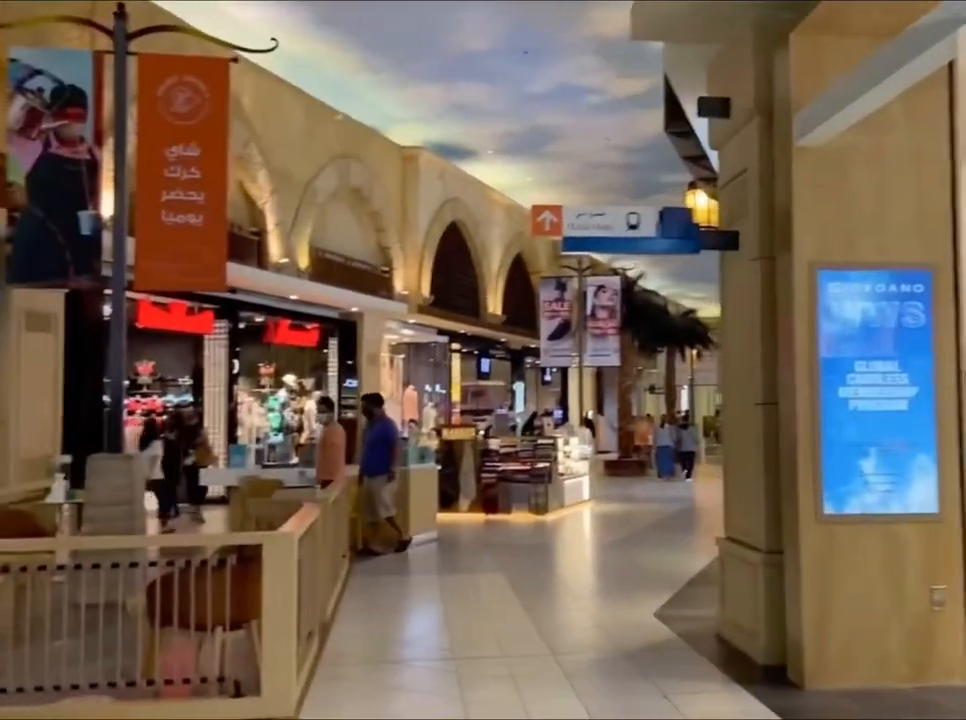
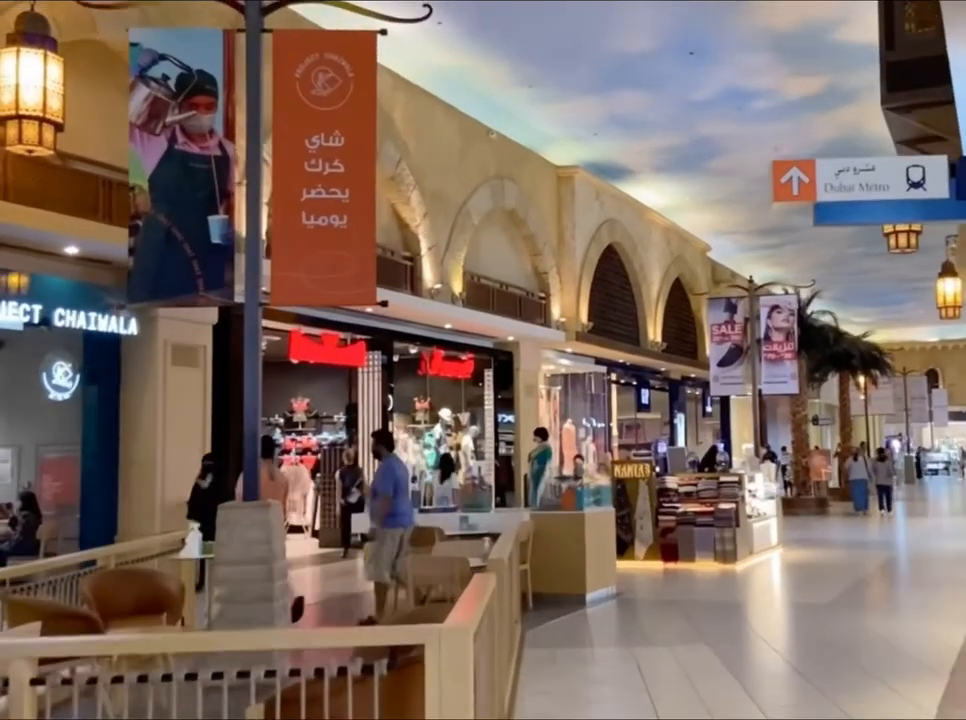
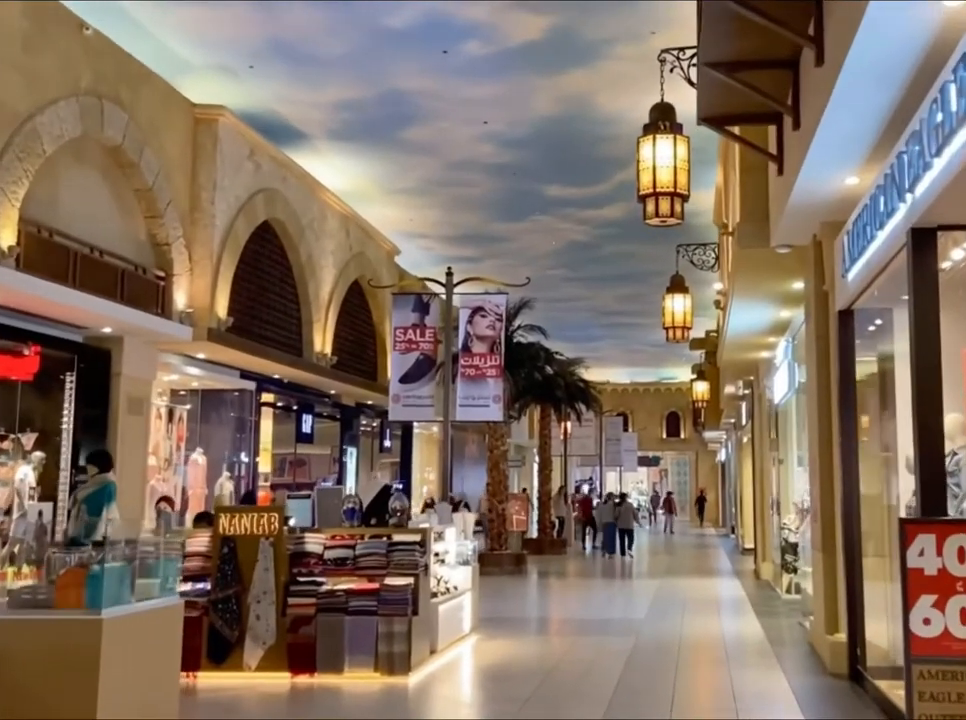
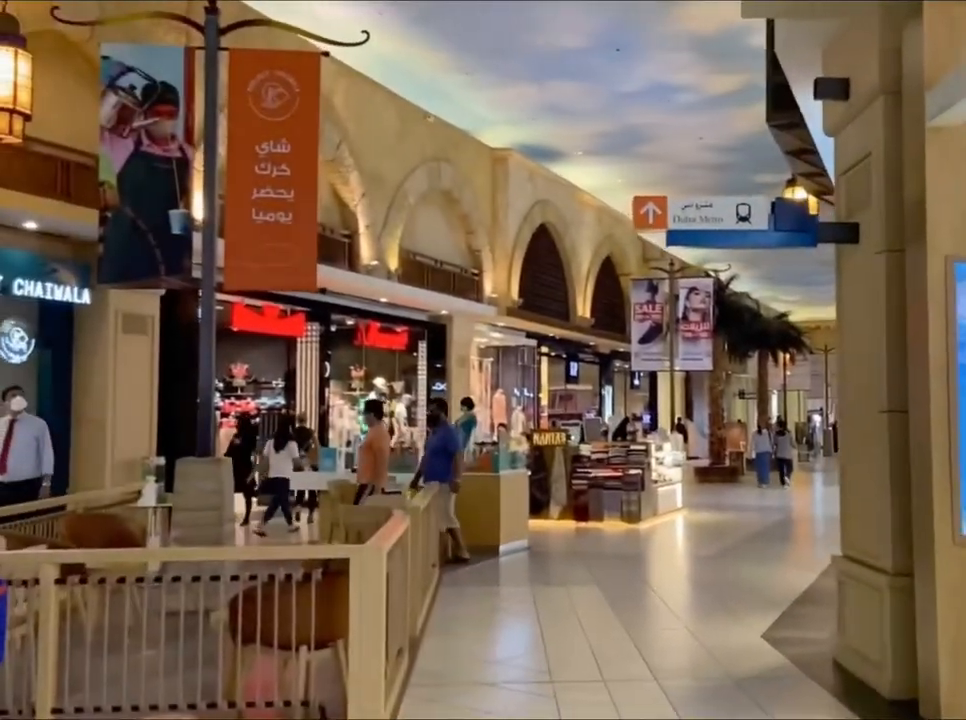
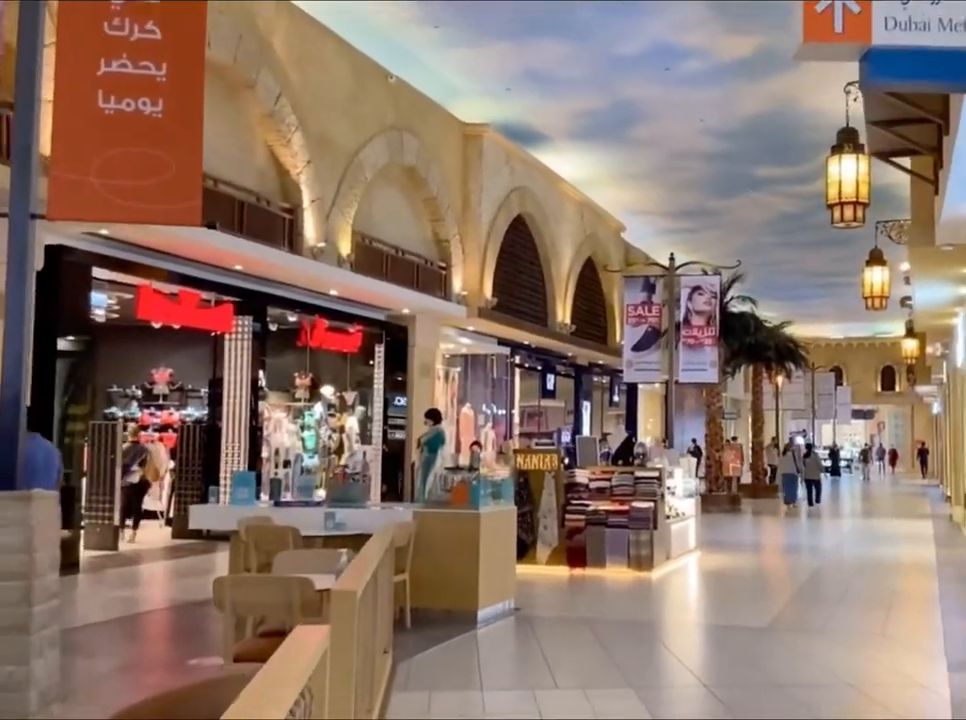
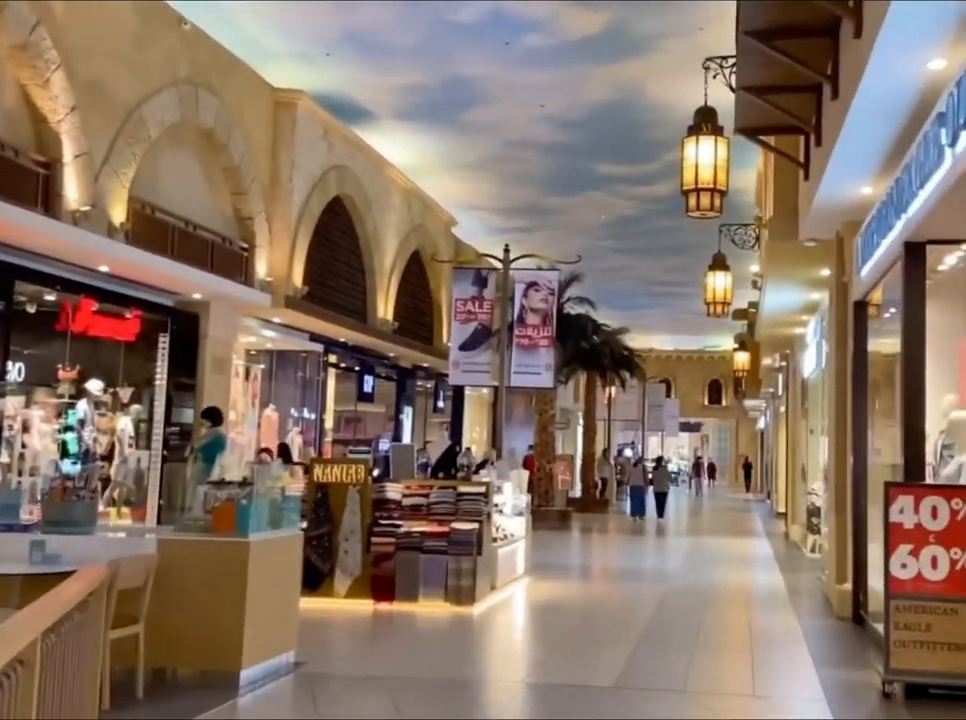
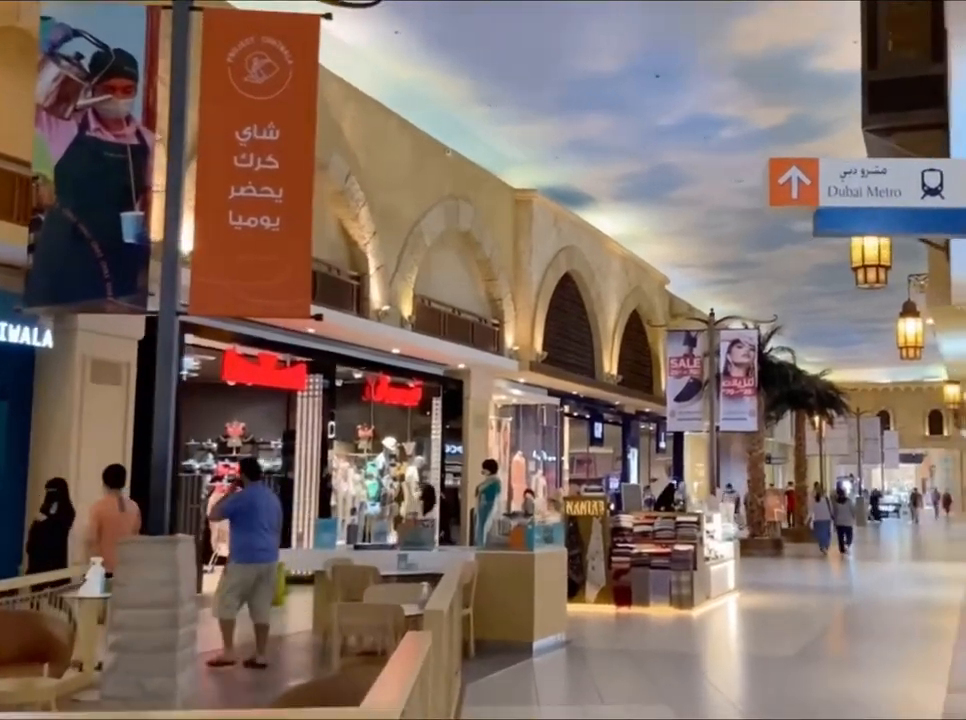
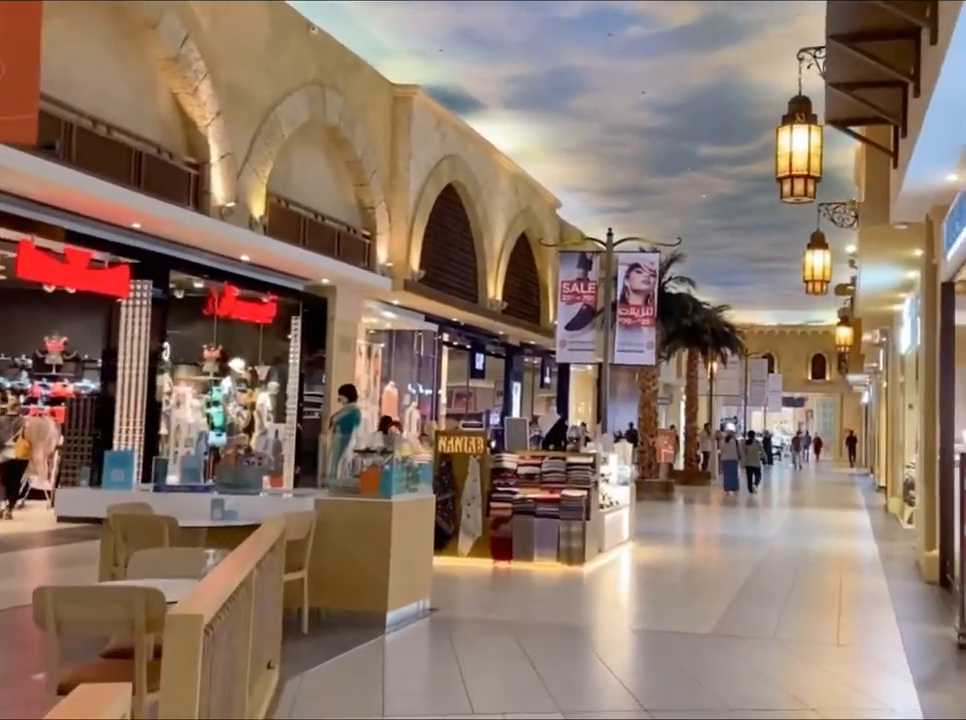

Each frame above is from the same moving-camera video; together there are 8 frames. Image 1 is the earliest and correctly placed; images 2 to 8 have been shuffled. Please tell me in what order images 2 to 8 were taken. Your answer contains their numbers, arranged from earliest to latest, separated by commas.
4, 2, 7, 5, 8, 6, 3
